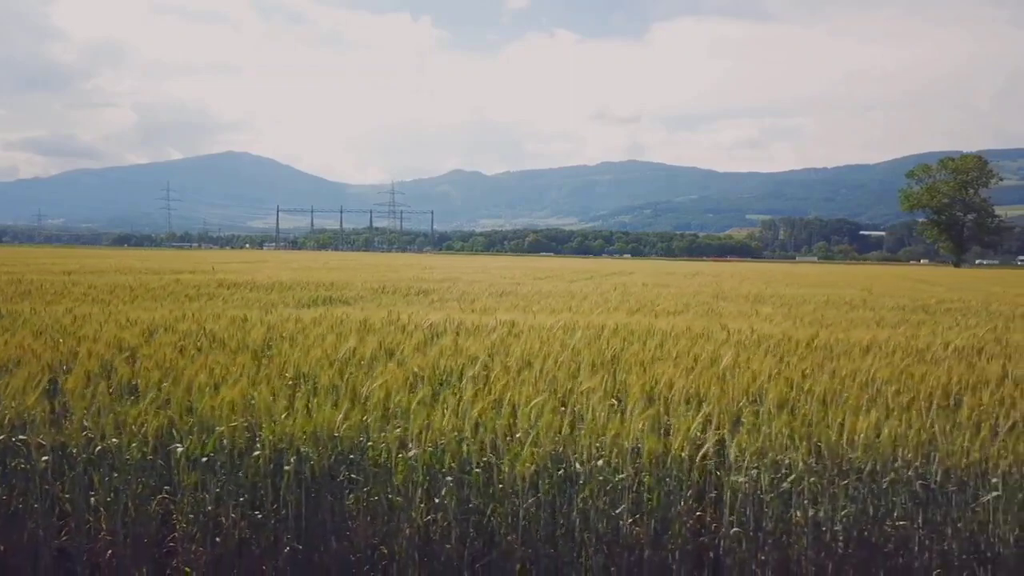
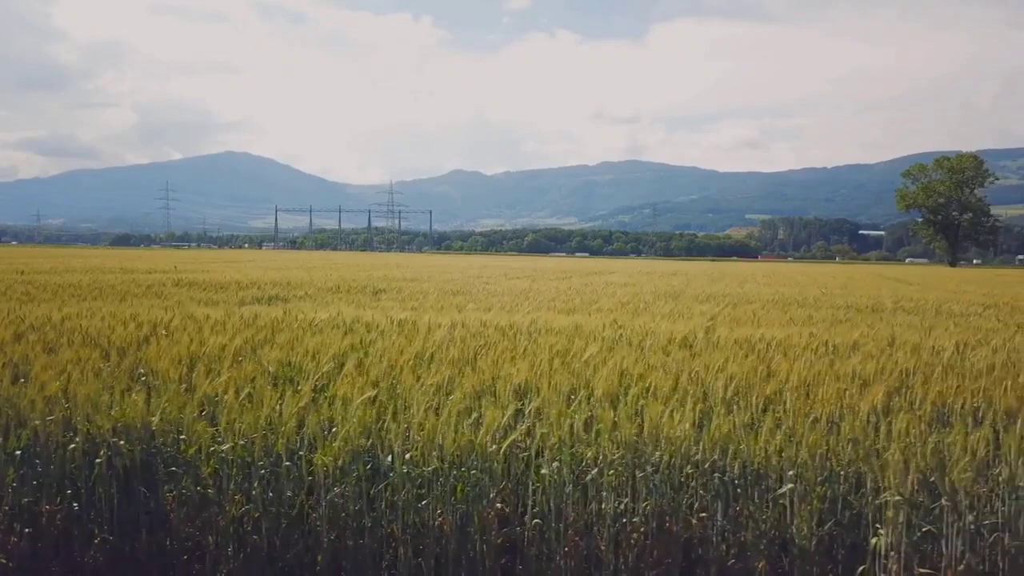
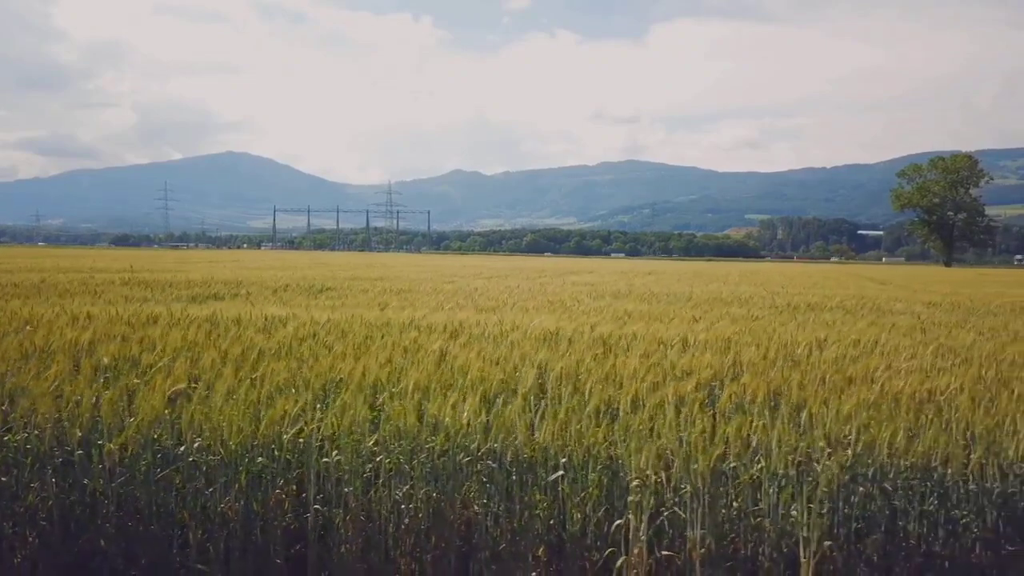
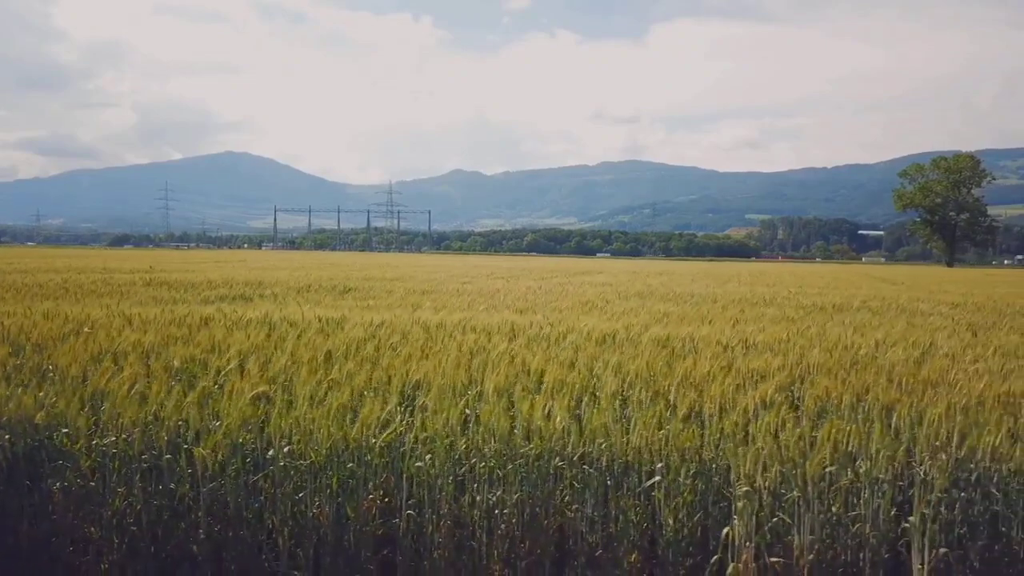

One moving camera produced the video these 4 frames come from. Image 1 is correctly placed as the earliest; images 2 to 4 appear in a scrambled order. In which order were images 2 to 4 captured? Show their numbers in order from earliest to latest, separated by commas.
2, 4, 3
